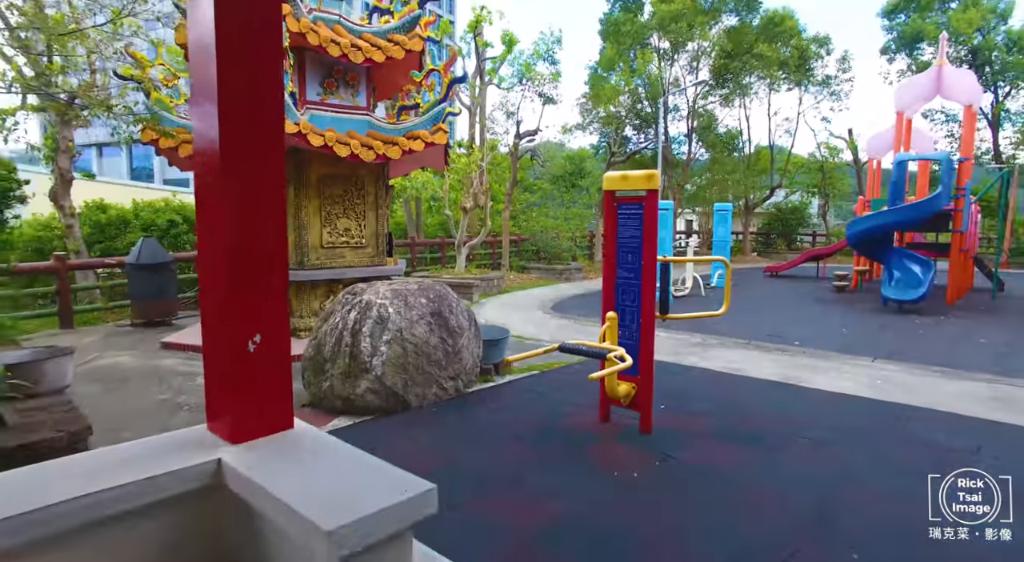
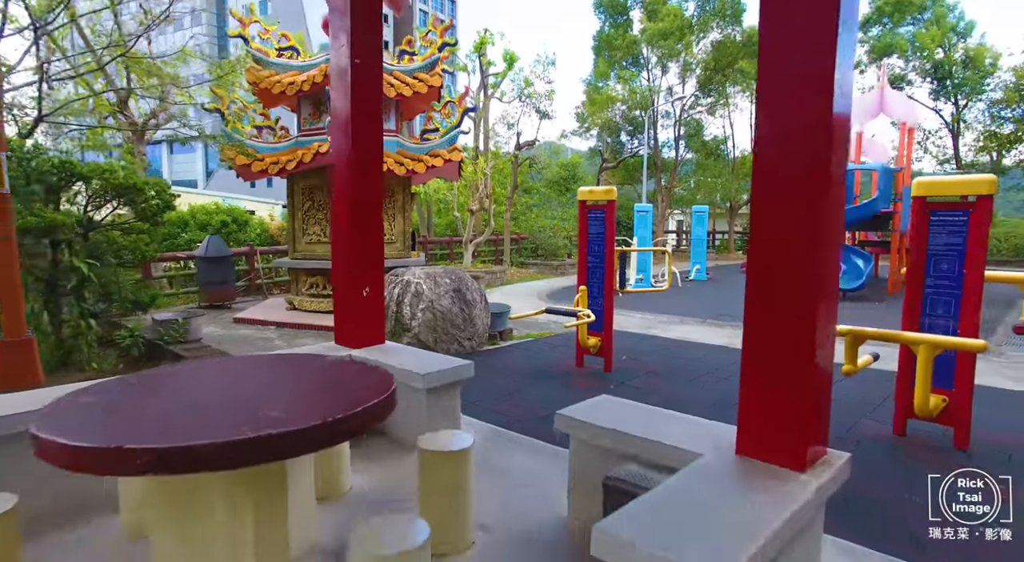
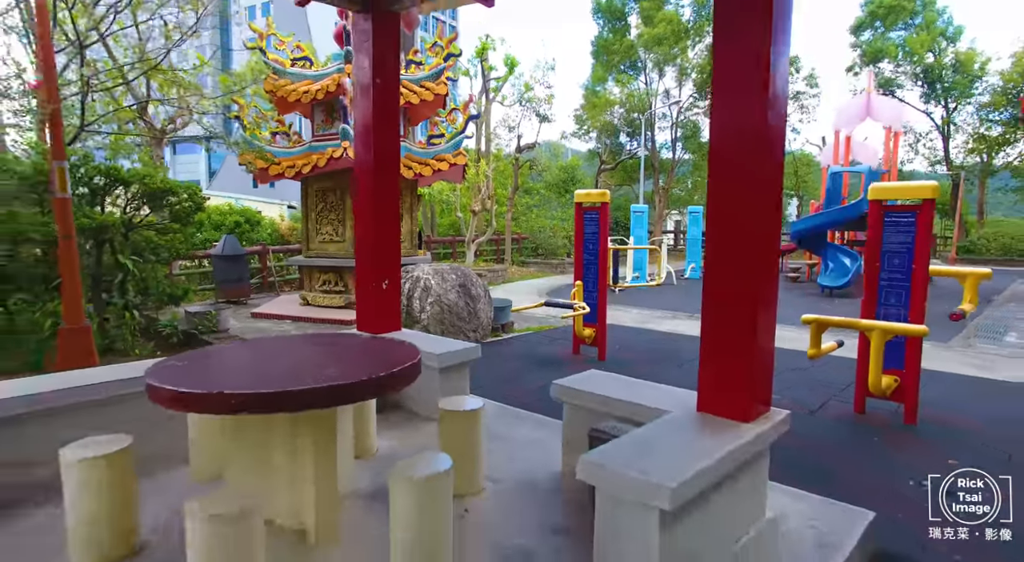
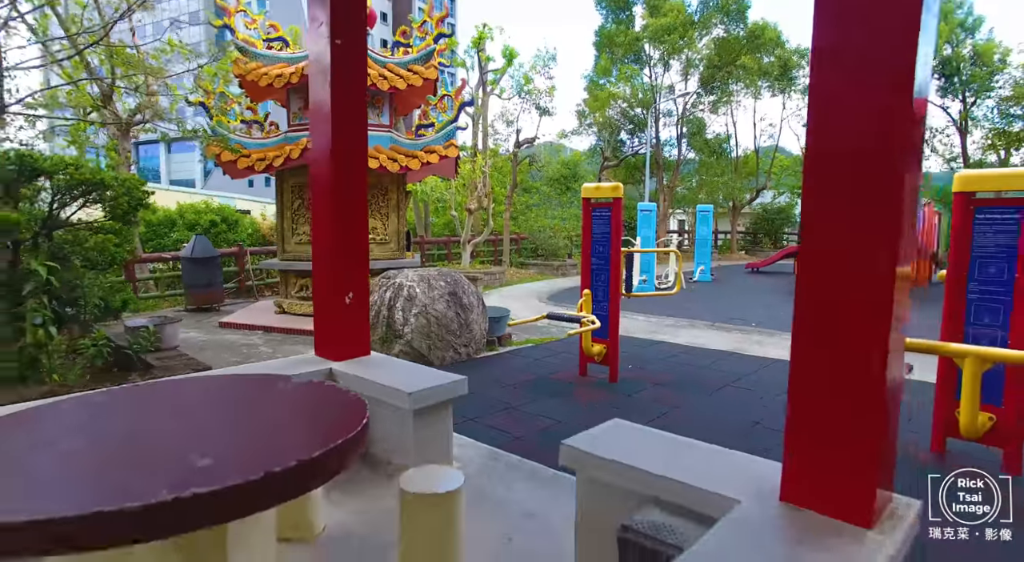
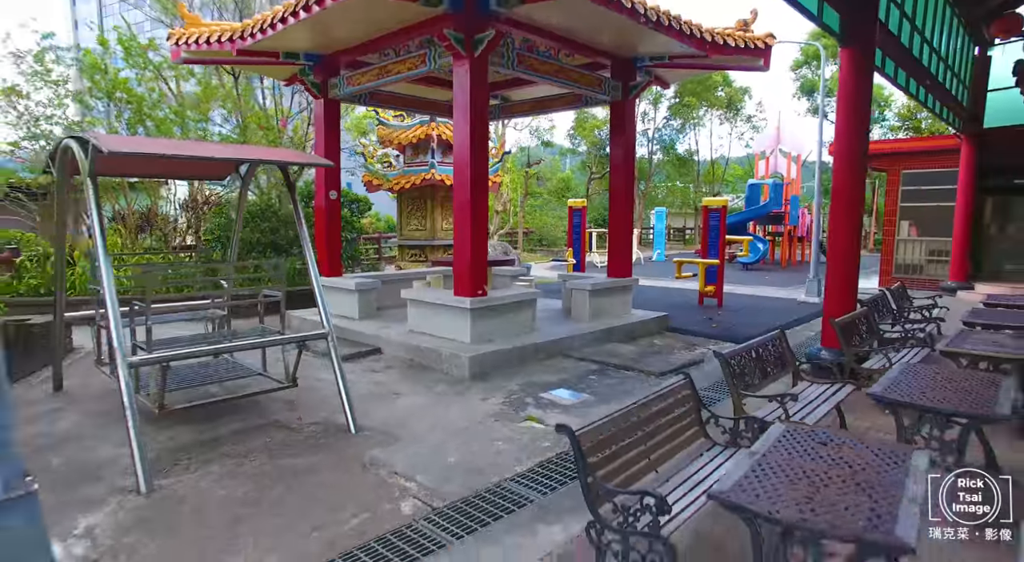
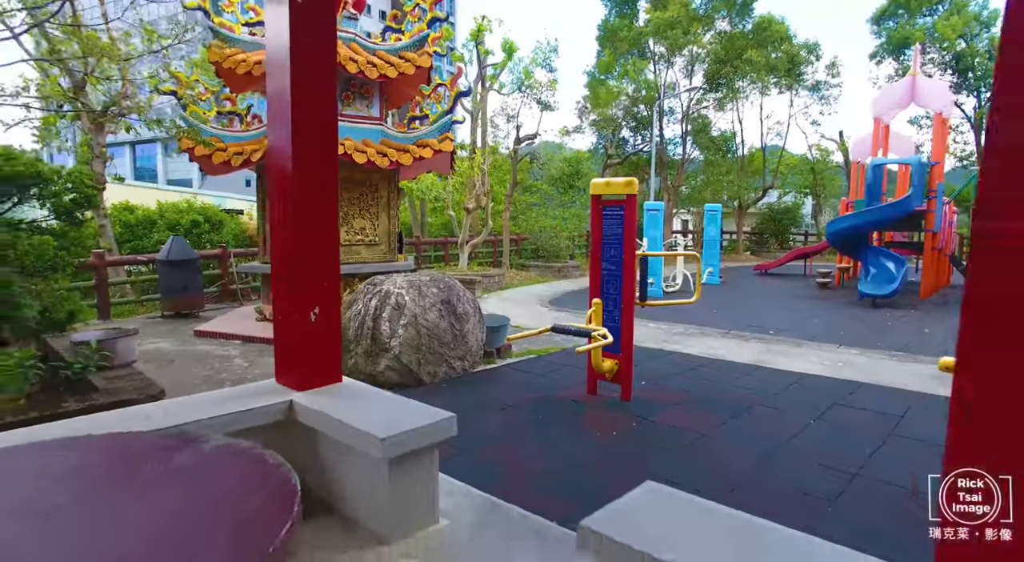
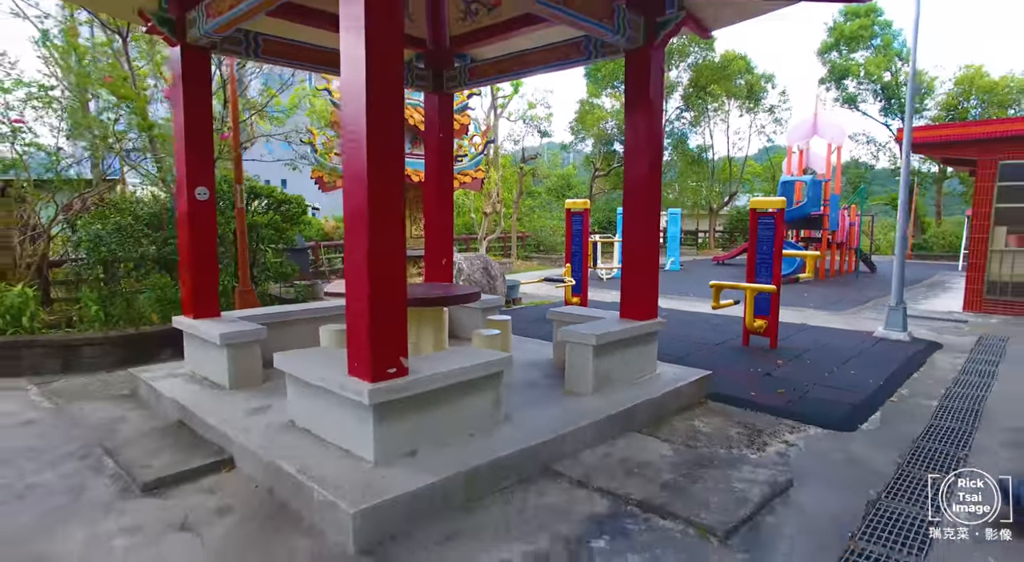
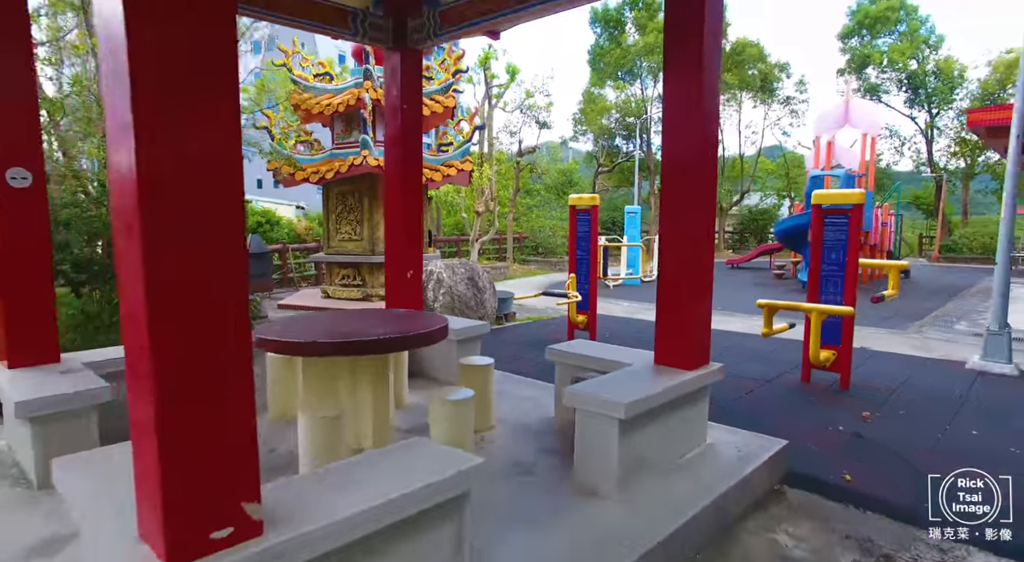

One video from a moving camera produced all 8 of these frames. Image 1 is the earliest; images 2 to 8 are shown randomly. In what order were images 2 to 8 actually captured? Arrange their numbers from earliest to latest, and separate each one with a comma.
6, 4, 2, 3, 8, 7, 5
